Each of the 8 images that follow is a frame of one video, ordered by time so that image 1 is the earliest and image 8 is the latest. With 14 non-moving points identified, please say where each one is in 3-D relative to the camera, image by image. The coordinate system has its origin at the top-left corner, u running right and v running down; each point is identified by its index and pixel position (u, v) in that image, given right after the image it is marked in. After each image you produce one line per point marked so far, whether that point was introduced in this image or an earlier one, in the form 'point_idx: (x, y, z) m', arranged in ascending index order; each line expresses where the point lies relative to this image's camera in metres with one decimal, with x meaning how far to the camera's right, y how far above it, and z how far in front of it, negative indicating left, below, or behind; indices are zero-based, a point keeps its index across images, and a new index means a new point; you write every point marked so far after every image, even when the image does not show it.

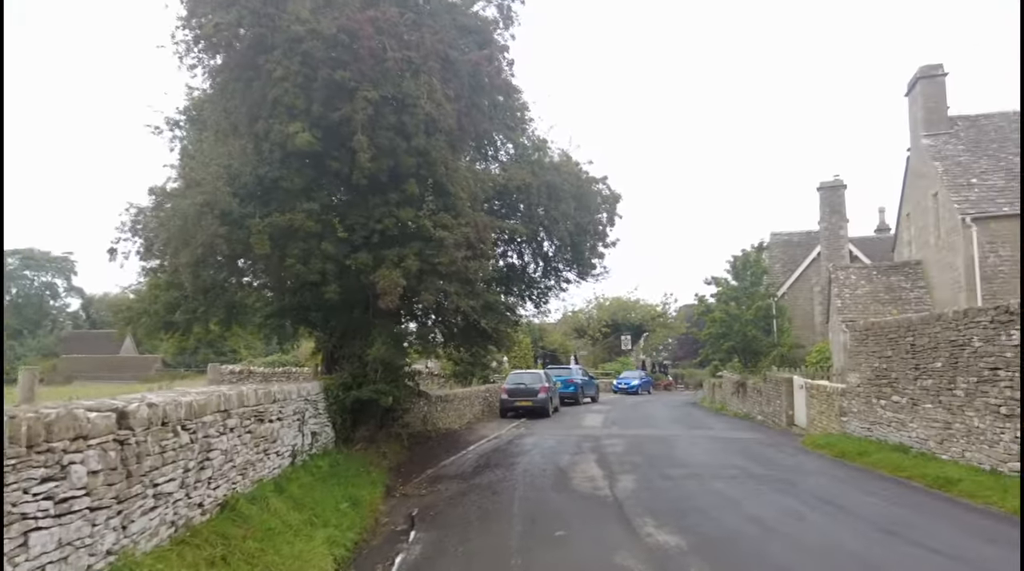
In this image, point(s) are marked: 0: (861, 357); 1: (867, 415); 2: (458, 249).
0: (+8.7, -1.8, +16.4) m
1: (+8.7, -3.2, +15.8) m
2: (-1.1, +0.7, +12.8) m
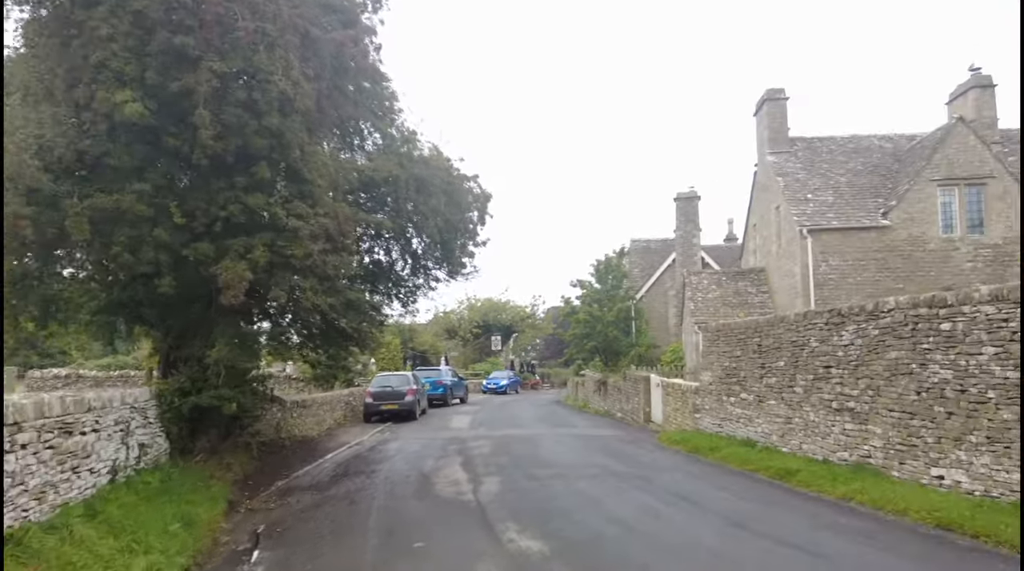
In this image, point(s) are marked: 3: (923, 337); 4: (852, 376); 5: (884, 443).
0: (+5.3, -1.9, +17.3) m
1: (+5.3, -3.3, +16.7) m
2: (-3.6, +0.8, +11.9) m
3: (+6.7, -0.9, +10.6) m
4: (+6.4, -1.7, +12.1) m
5: (+6.4, -2.7, +11.2) m
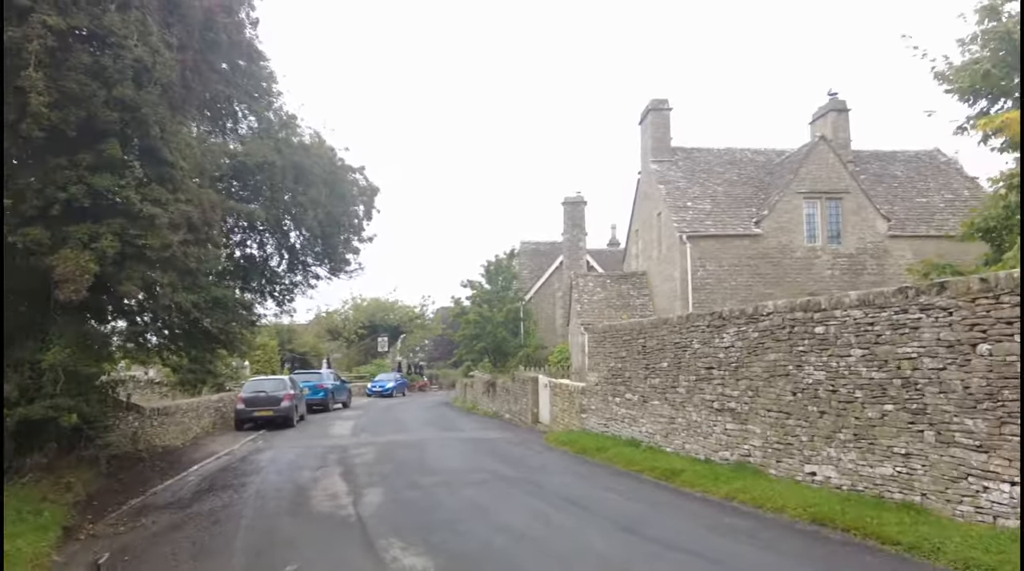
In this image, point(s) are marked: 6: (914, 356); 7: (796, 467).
0: (+2.3, -2.0, +17.4) m
1: (+2.4, -3.3, +16.8) m
2: (-5.5, +0.9, +10.6) m
3: (+4.9, -0.9, +11.1) m
4: (+4.3, -1.8, +12.5) m
5: (+4.5, -2.8, +11.6) m
6: (+5.6, -1.0, +9.0) m
7: (+4.7, -3.0, +10.8) m
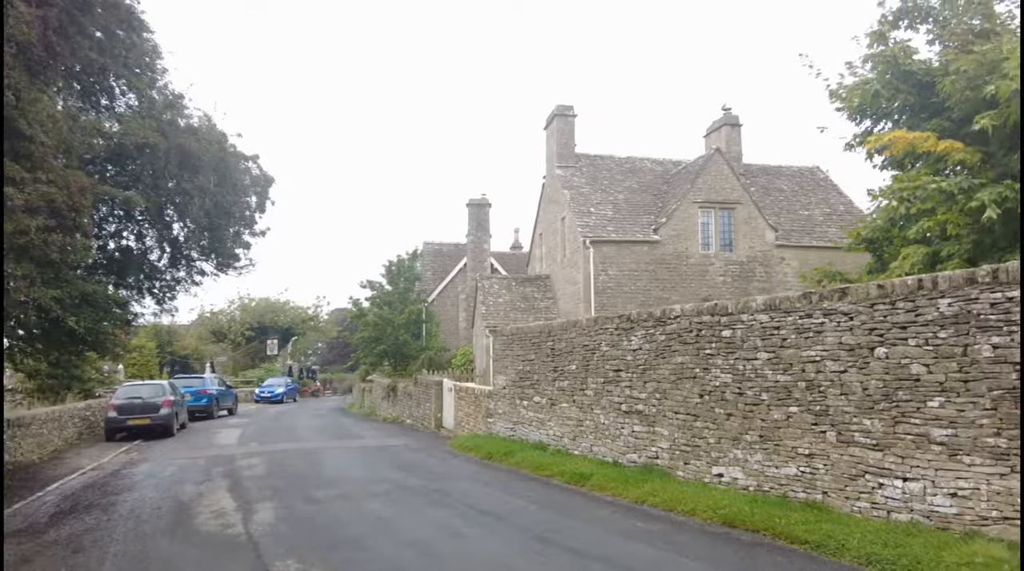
0: (-0.2, -2.0, +17.1) m
1: (0.0, -3.4, +16.6) m
2: (-6.8, +1.0, +9.2) m
3: (+3.4, -1.0, +11.3) m
4: (+2.5, -1.8, +12.6) m
5: (+2.9, -2.9, +11.7) m
6: (+4.4, -1.1, +9.4) m
7: (+3.2, -3.1, +10.9) m
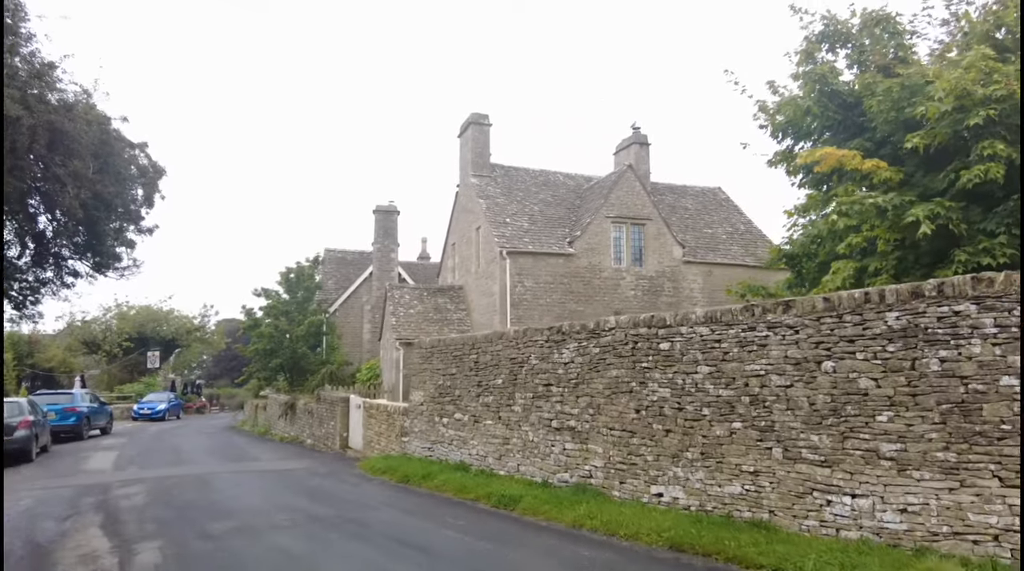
0: (-2.2, -2.3, +16.1) m
1: (-2.0, -3.6, +15.5) m
2: (-7.5, +1.0, +7.3) m
3: (+2.2, -1.2, +10.9) m
4: (+1.1, -2.0, +12.0) m
5: (+1.6, -3.1, +11.2) m
6: (+3.5, -1.2, +9.2) m
7: (+2.1, -3.3, +10.4) m
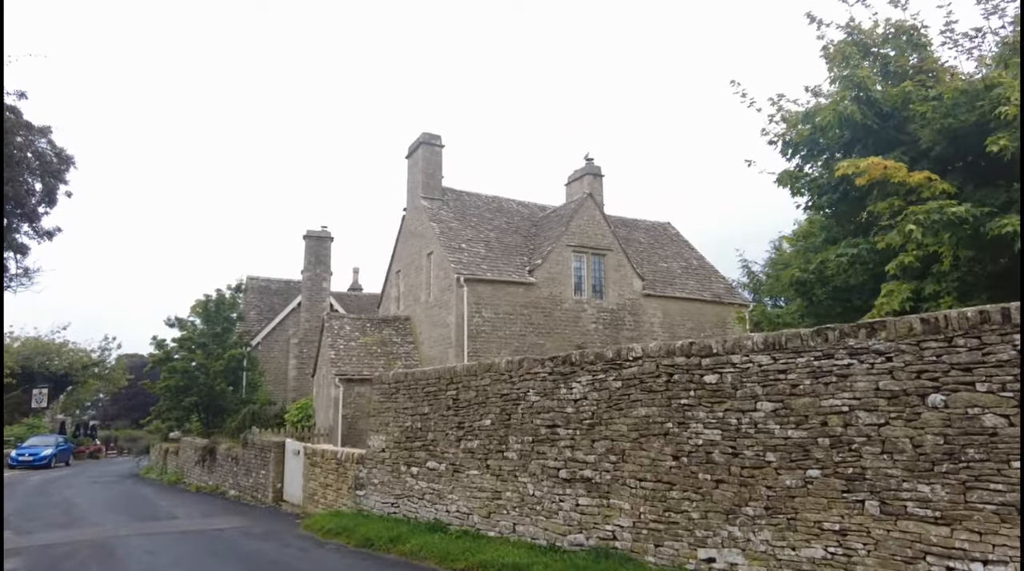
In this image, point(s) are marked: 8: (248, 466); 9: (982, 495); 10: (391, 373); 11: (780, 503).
0: (-2.7, -2.8, +13.7) m
1: (-2.4, -4.1, +13.1) m
2: (-6.8, +1.2, +4.5) m
3: (+2.4, -1.5, +9.1) m
4: (+1.2, -2.4, +10.0) m
5: (+1.7, -3.3, +9.2) m
6: (+3.9, -1.5, +7.6) m
7: (+2.3, -3.5, +8.5) m
8: (-7.9, -5.4, +19.4) m
9: (+4.7, -2.1, +6.5) m
10: (-2.6, -1.9, +13.9) m
11: (+3.3, -2.6, +7.9) m
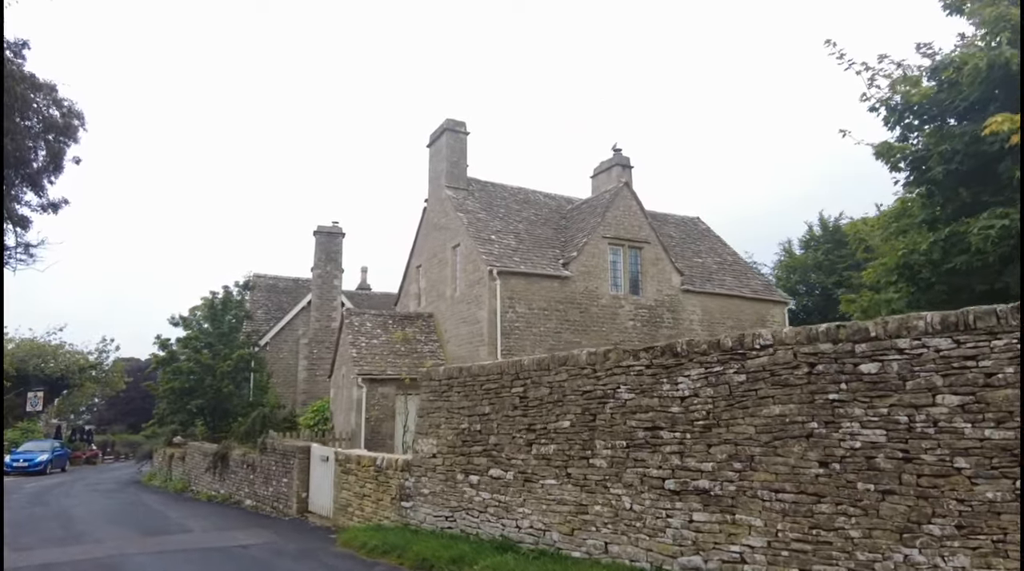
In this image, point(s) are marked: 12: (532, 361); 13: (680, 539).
0: (-1.4, -2.5, +12.1) m
1: (-1.1, -3.8, +11.4) m
2: (-5.4, +1.6, +2.9) m
3: (+3.7, -1.1, +7.5) m
4: (+2.4, -2.0, +8.4) m
5: (+3.0, -3.0, +7.6) m
6: (+5.2, -1.1, +6.0) m
7: (+3.6, -3.2, +6.9) m
8: (-6.7, -5.1, +17.7) m
9: (+6.0, -1.8, +5.0) m
10: (-1.4, -1.6, +12.2) m
11: (+4.6, -2.3, +6.3) m
12: (+0.3, -1.2, +10.7) m
13: (+2.2, -3.3, +8.4) m
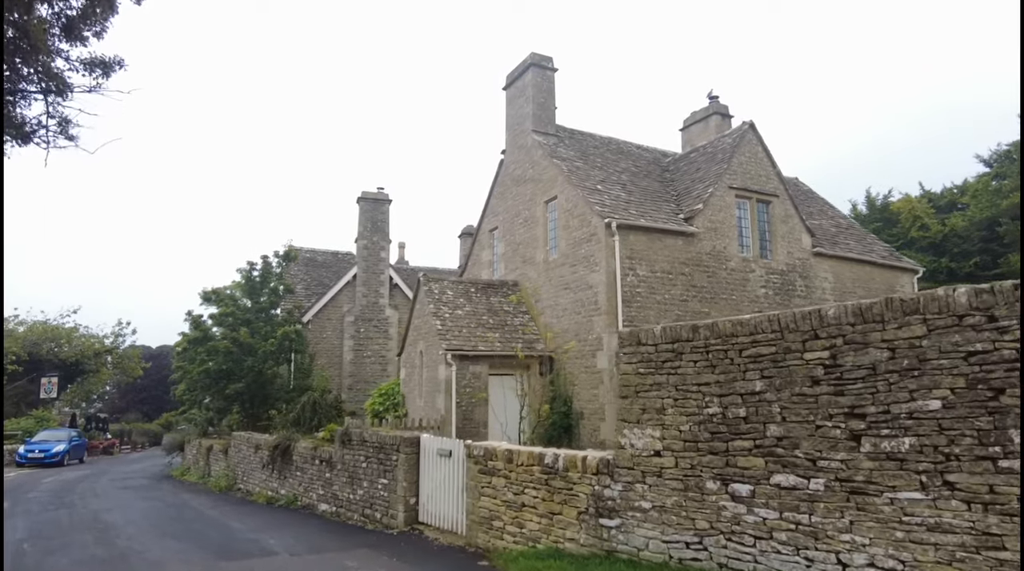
0: (+1.8, -1.4, +8.3) m
1: (+2.1, -2.7, +7.7) m
2: (-2.3, +2.4, -0.9) m
3: (+6.9, -0.2, +3.7) m
4: (+5.6, -1.1, +4.6) m
5: (+6.2, -2.0, +3.8) m
6: (+8.4, -0.2, +2.2) m
7: (+6.7, -2.2, +3.1) m
8: (-3.5, -4.0, +14.0) m
9: (+9.2, -0.8, +1.1) m
10: (+1.9, -0.6, +8.4) m
11: (+7.7, -1.3, +2.5) m
12: (+3.5, -0.2, +6.9) m
13: (+5.4, -2.3, +4.6) m
